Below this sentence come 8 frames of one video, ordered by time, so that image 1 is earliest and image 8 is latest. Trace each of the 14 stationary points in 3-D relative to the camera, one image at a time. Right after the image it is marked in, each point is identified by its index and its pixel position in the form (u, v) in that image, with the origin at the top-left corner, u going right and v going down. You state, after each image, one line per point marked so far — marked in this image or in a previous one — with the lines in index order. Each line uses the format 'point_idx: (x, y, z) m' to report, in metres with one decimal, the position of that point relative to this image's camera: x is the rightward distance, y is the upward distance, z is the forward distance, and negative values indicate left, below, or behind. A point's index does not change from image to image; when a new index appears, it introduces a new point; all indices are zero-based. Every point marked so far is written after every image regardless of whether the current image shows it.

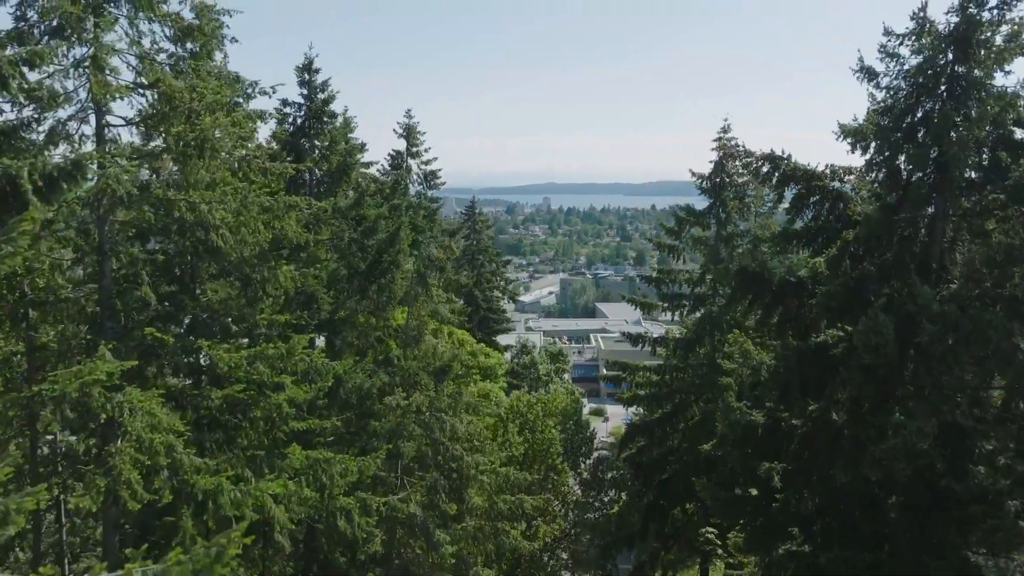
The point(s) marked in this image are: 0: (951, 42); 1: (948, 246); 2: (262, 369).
0: (+3.4, +1.9, +5.8) m
1: (+3.6, +0.3, +6.2) m
2: (-1.9, -0.6, +5.7) m
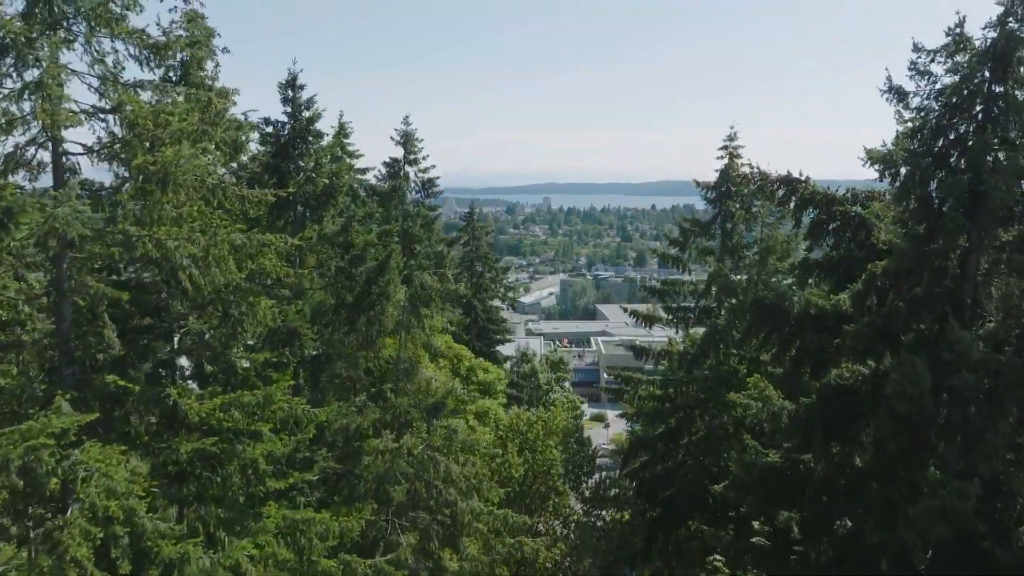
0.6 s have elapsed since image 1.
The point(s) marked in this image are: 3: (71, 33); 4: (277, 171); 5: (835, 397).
0: (+3.4, +1.6, +5.4) m
1: (+3.6, +0.1, +5.8) m
2: (-1.9, -0.9, +5.2) m
3: (-2.8, +1.6, +4.9) m
4: (-2.3, +1.1, +7.4) m
5: (+2.6, -0.9, +6.1) m
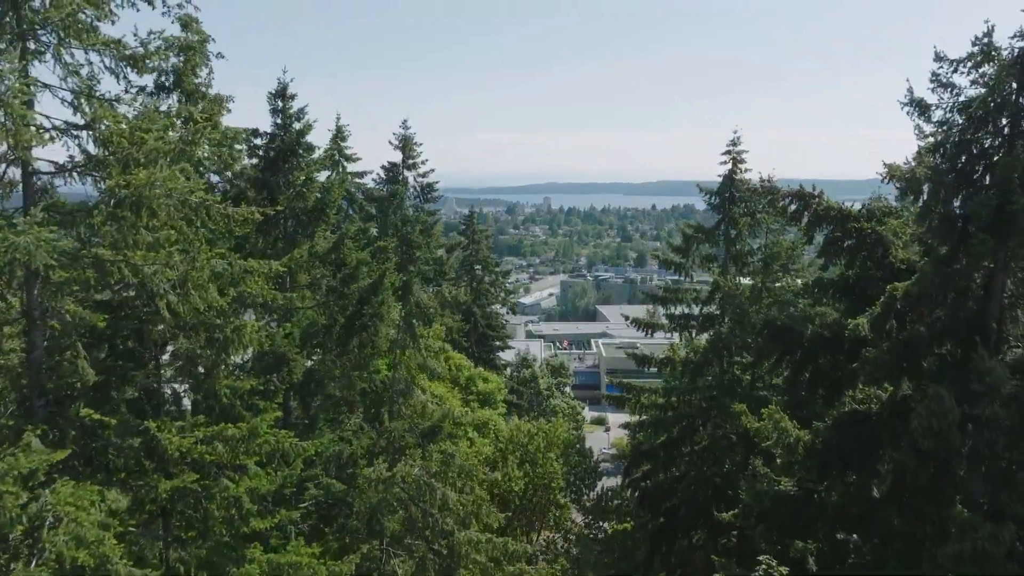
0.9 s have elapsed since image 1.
0: (+3.4, +1.4, +5.1) m
1: (+3.6, -0.1, +5.5) m
2: (-1.9, -1.1, +4.9) m
3: (-2.8, +1.5, +4.6) m
4: (-2.3, +1.0, +7.1) m
5: (+2.6, -1.0, +5.8) m
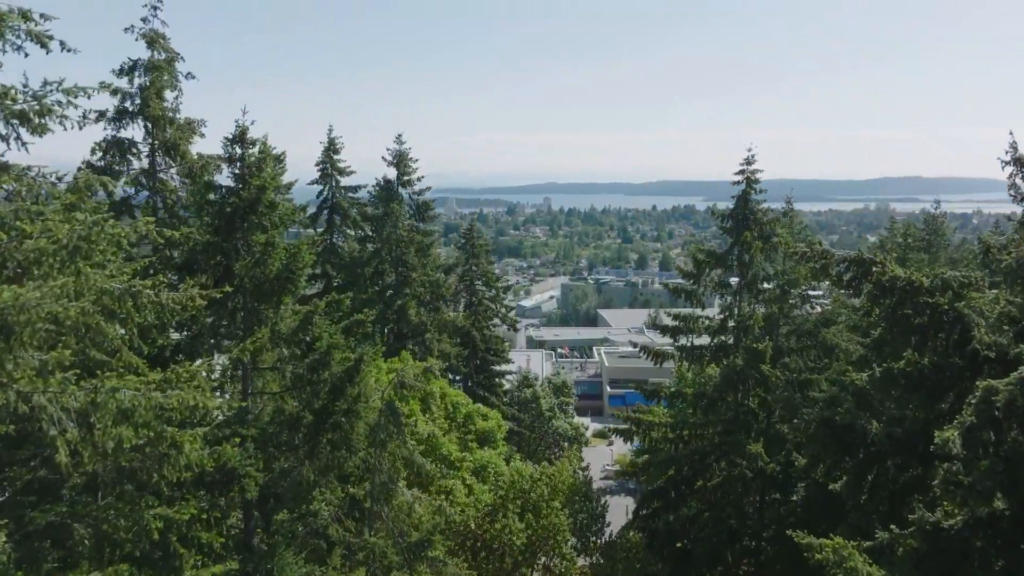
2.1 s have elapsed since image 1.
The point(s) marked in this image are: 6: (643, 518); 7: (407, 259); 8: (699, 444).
0: (+3.4, +0.8, +4.0) m
1: (+3.6, -0.7, +4.4) m
2: (-1.9, -1.7, +3.8) m
3: (-2.8, +0.9, +3.5) m
4: (-2.3, +0.4, +6.0) m
5: (+2.6, -1.6, +4.7) m
6: (+2.9, -5.1, +16.8) m
7: (-2.6, +0.7, +18.8) m
8: (+4.1, -3.4, +16.5) m
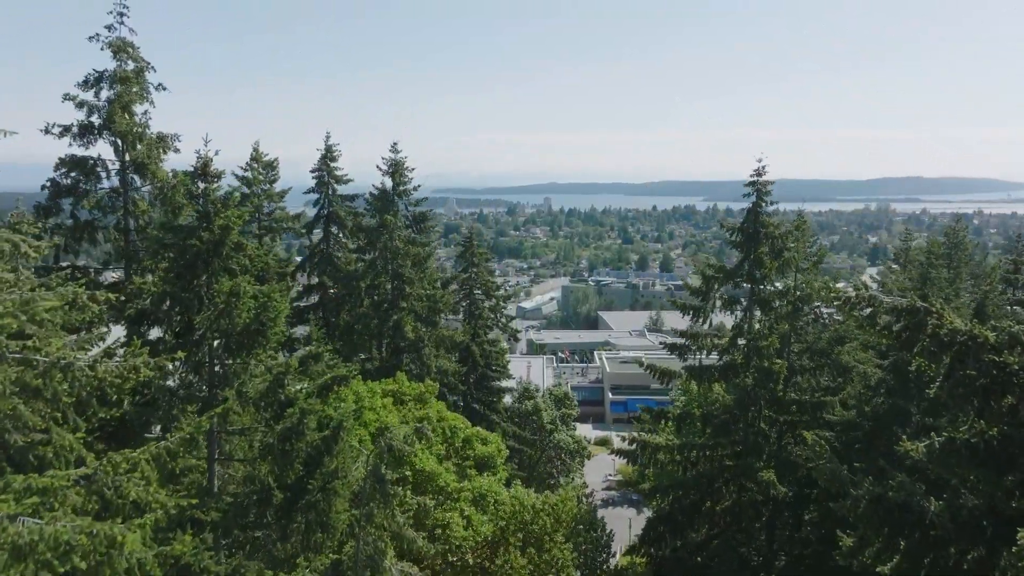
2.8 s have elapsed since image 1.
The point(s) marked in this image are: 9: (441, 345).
0: (+3.4, +0.5, +3.3) m
1: (+3.6, -1.0, +3.7) m
2: (-1.9, -2.0, +3.1) m
3: (-2.8, +0.5, +2.8) m
4: (-2.3, 0.0, +5.3) m
5: (+2.6, -2.0, +4.0) m
6: (+2.9, -5.4, +16.1) m
7: (-2.6, +0.4, +18.1) m
8: (+4.1, -3.7, +15.8) m
9: (-1.8, -1.5, +19.1) m
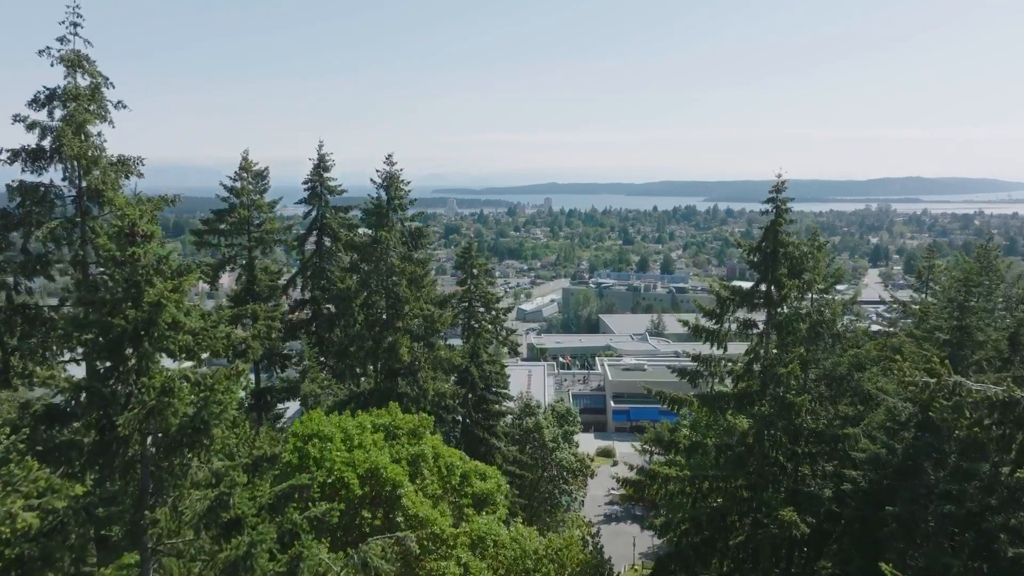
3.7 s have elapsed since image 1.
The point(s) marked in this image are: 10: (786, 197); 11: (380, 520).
0: (+3.4, +0.1, +2.4) m
1: (+3.6, -1.5, +2.8) m
2: (-1.8, -2.4, +2.2) m
3: (-2.8, +0.1, +1.9) m
4: (-2.2, -0.4, +4.4) m
5: (+2.6, -2.4, +3.1) m
6: (+2.9, -5.9, +15.1) m
7: (-2.6, -0.1, +17.1) m
8: (+4.1, -4.1, +14.8) m
9: (-1.8, -1.9, +18.2) m
10: (+5.0, +1.7, +13.9) m
11: (-2.0, -3.5, +11.3) m
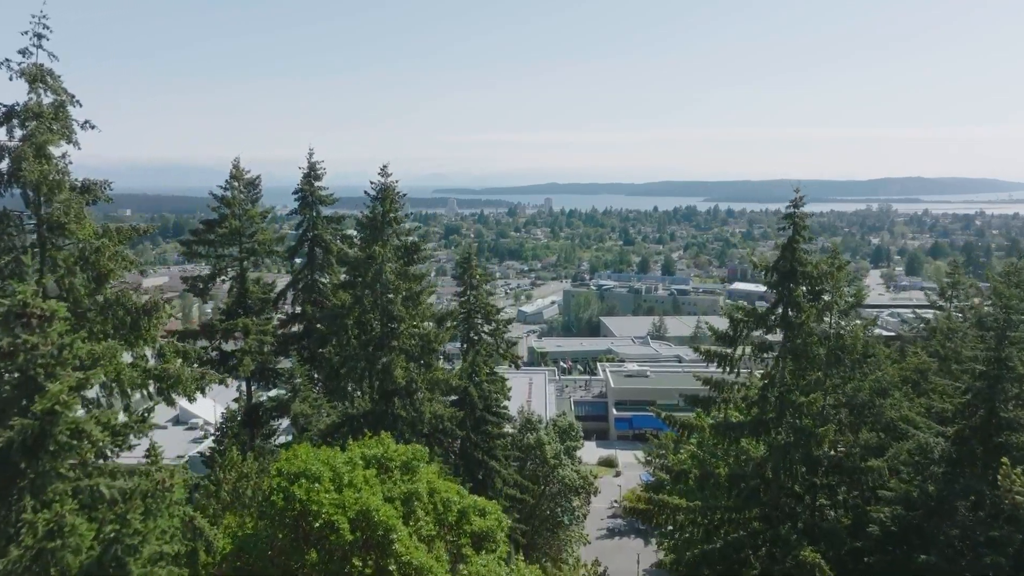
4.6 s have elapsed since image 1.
0: (+3.4, -0.3, +1.5) m
1: (+3.6, -1.9, +1.9) m
2: (-1.8, -2.8, +1.3) m
3: (-2.8, -0.3, +1.0) m
4: (-2.2, -0.8, +3.5) m
5: (+2.6, -2.8, +2.2) m
6: (+2.9, -6.2, +14.3) m
7: (-2.6, -0.4, +16.3) m
8: (+4.1, -4.5, +14.0) m
9: (-1.8, -2.3, +17.3) m
10: (+5.0, +1.3, +13.1) m
11: (-2.0, -3.9, +10.5) m
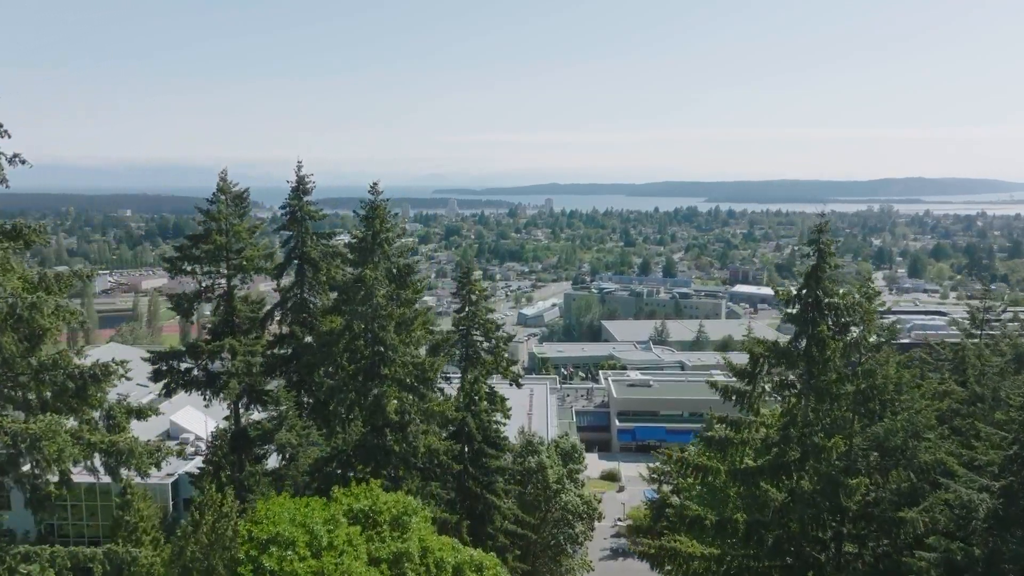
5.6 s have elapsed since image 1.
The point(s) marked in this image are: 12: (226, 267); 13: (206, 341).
0: (+3.4, -0.8, +0.4) m
1: (+3.6, -2.4, +0.8) m
2: (-1.8, -3.3, +0.3) m
3: (-2.8, -0.8, -0.1) m
4: (-2.2, -1.3, +2.4) m
5: (+2.6, -3.3, +1.2) m
6: (+2.9, -6.8, +13.2) m
7: (-2.6, -1.0, +15.2) m
8: (+4.1, -5.1, +12.9) m
9: (-1.8, -2.8, +16.2) m
10: (+5.0, +0.8, +12.0) m
11: (-2.0, -4.4, +9.4) m
12: (-7.4, +0.5, +19.6) m
13: (-7.9, -1.4, +19.5) m
